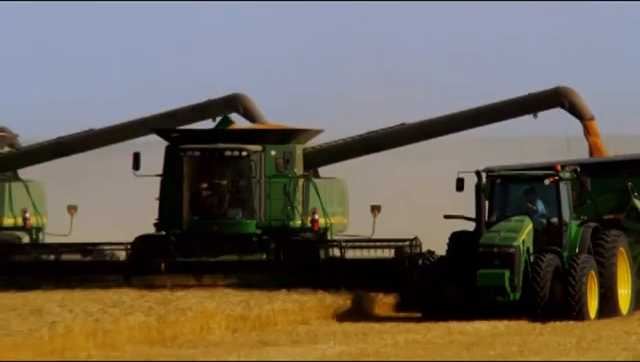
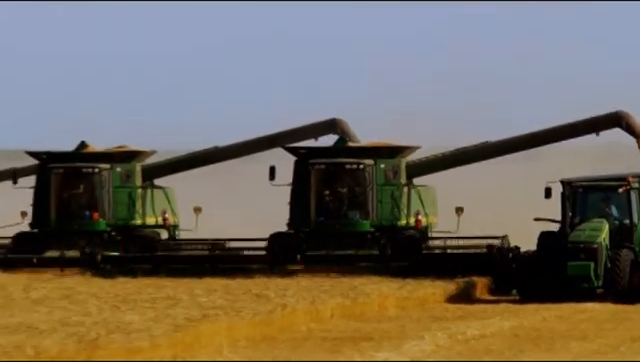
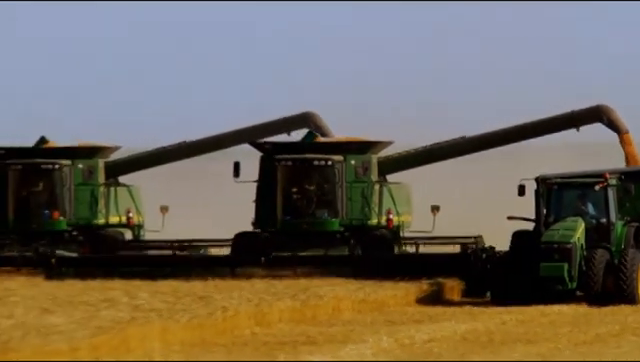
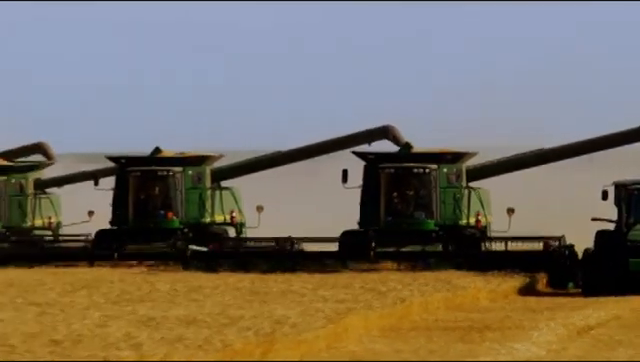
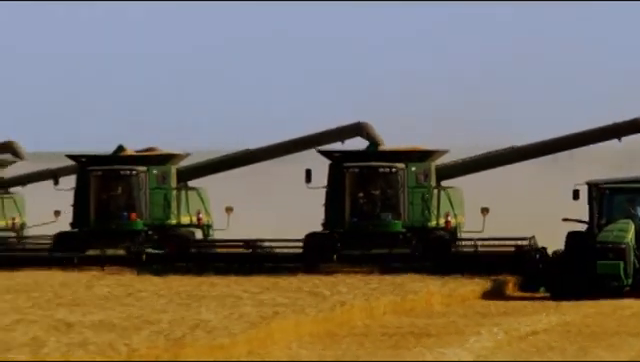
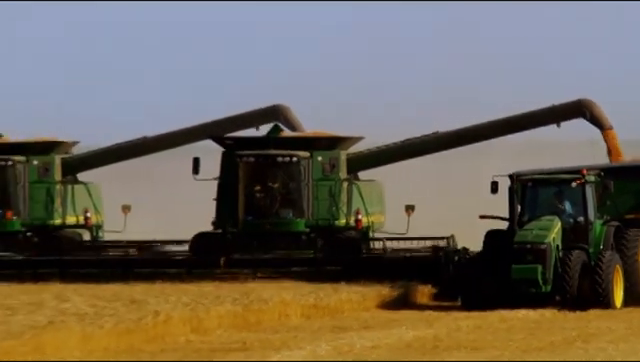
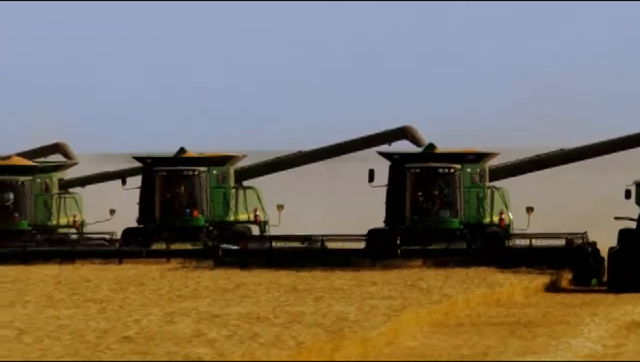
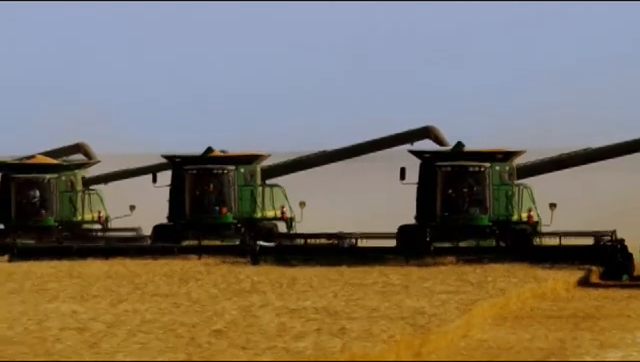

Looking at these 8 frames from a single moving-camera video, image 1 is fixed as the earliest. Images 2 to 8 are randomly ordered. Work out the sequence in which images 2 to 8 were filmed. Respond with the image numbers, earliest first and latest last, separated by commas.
6, 3, 2, 5, 4, 7, 8
